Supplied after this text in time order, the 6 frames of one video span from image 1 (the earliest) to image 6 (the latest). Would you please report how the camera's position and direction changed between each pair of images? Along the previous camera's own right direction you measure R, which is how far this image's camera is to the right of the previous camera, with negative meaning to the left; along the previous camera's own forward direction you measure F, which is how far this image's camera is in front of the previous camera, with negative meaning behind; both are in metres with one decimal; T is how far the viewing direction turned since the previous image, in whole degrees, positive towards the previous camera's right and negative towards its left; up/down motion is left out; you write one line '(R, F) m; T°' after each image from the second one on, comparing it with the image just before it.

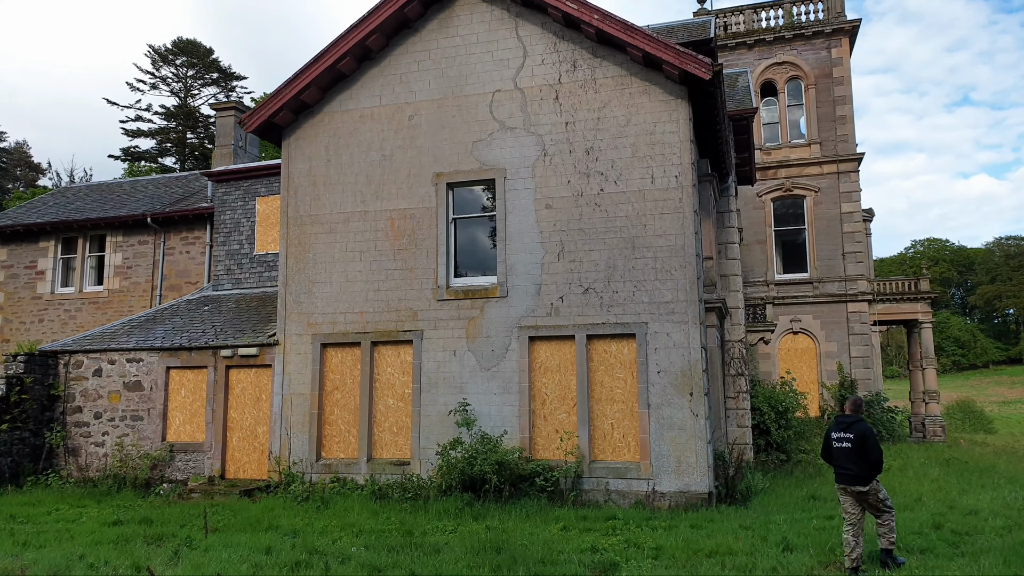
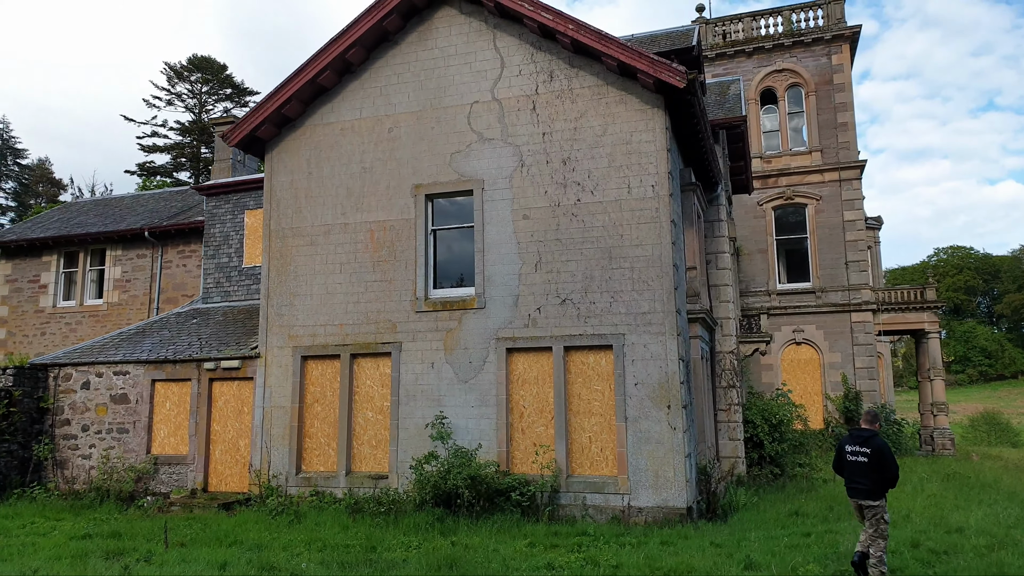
(+0.7, +0.1) m; -2°
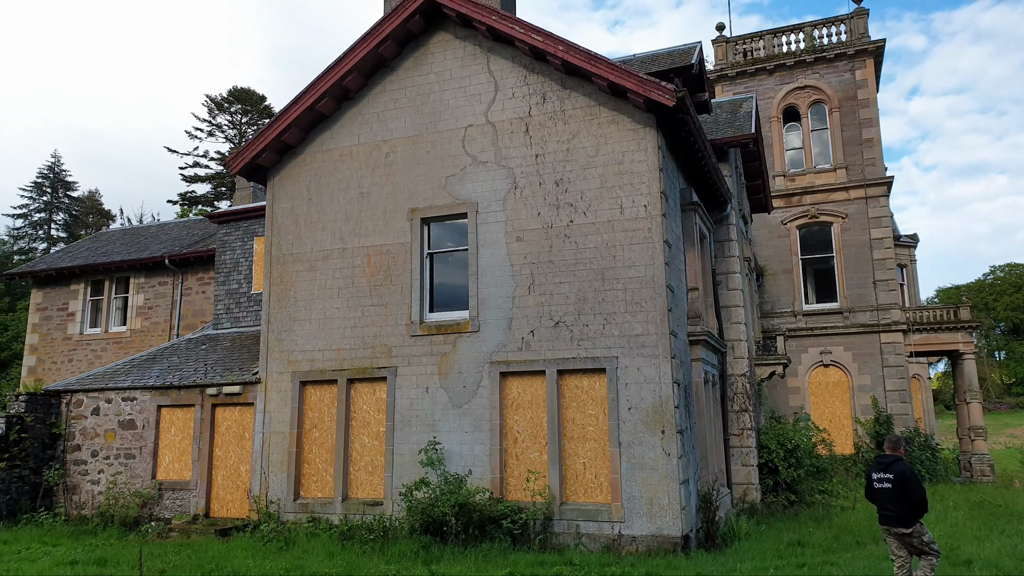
(+0.8, +0.2) m; -3°
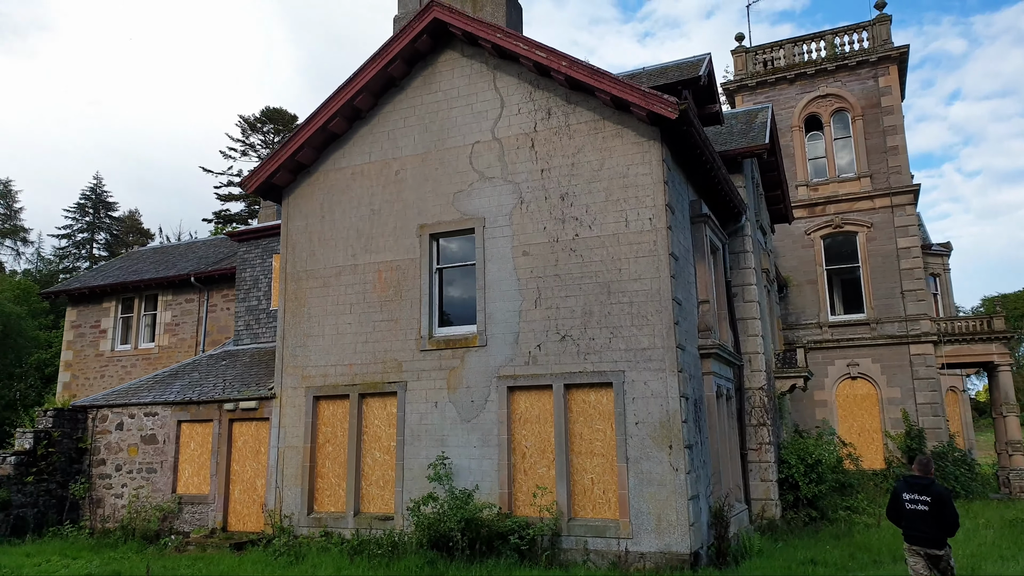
(+0.4, 0.0) m; -3°
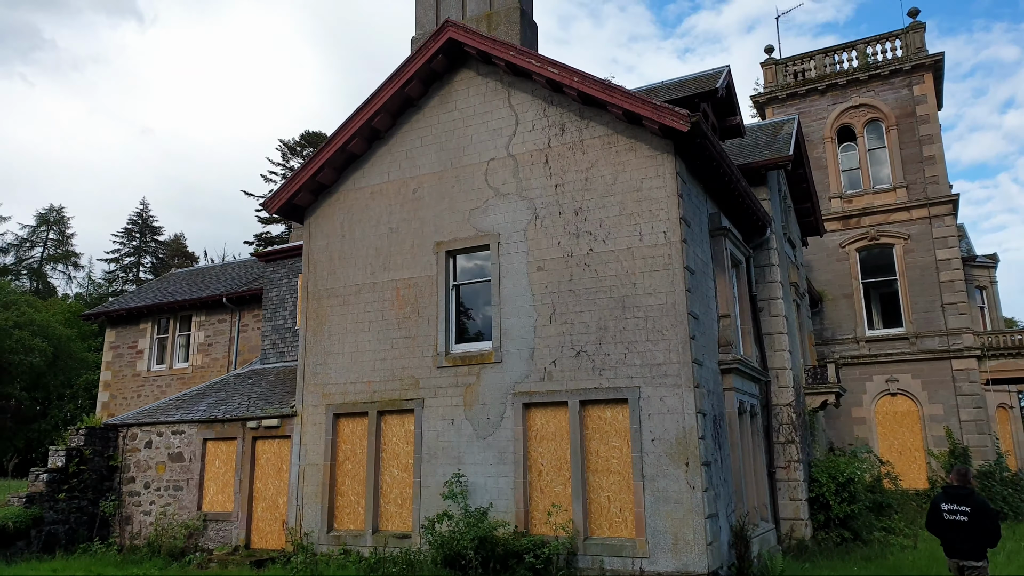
(+0.4, +0.1) m; -3°
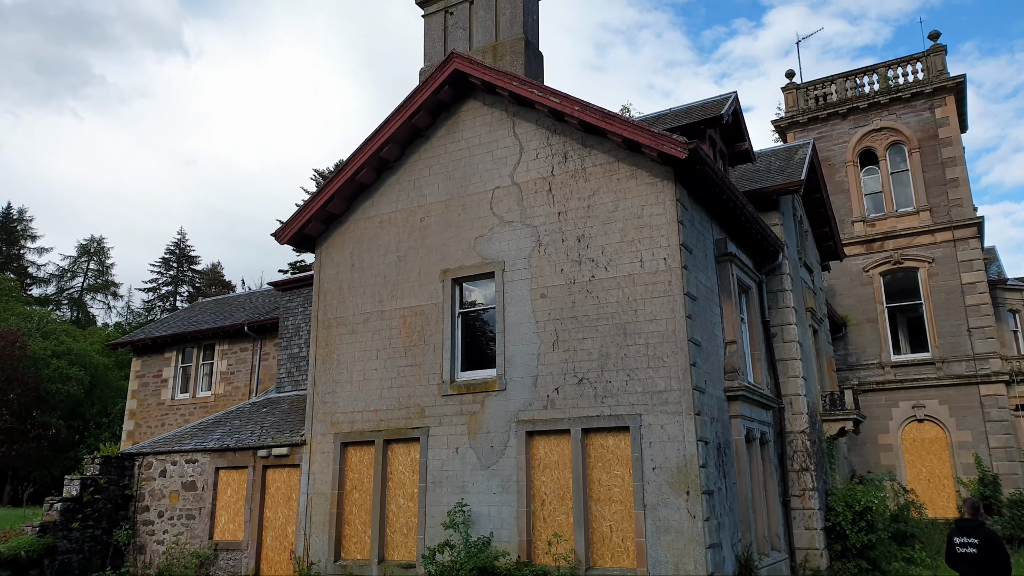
(+0.5, 0.0) m; -2°
